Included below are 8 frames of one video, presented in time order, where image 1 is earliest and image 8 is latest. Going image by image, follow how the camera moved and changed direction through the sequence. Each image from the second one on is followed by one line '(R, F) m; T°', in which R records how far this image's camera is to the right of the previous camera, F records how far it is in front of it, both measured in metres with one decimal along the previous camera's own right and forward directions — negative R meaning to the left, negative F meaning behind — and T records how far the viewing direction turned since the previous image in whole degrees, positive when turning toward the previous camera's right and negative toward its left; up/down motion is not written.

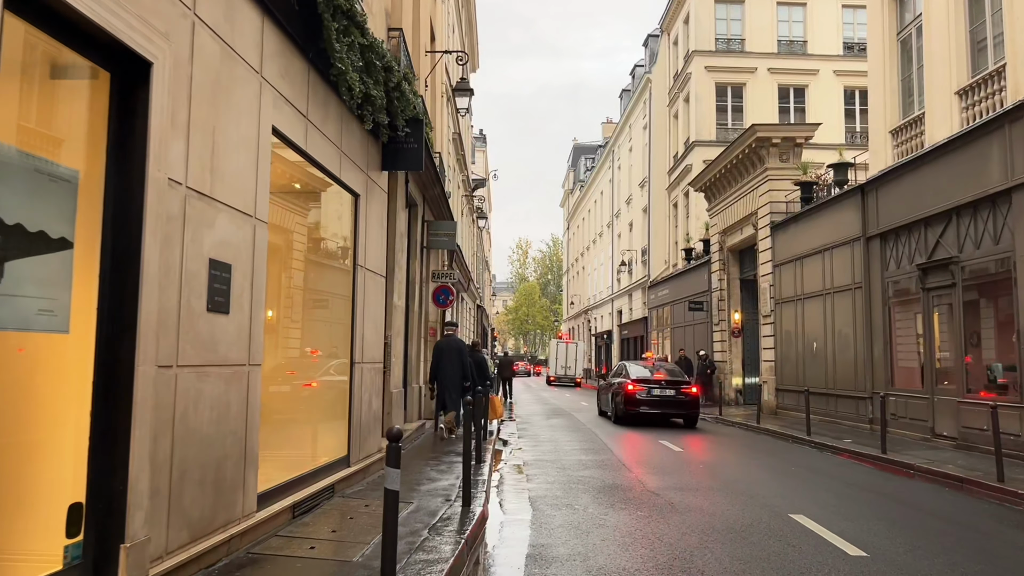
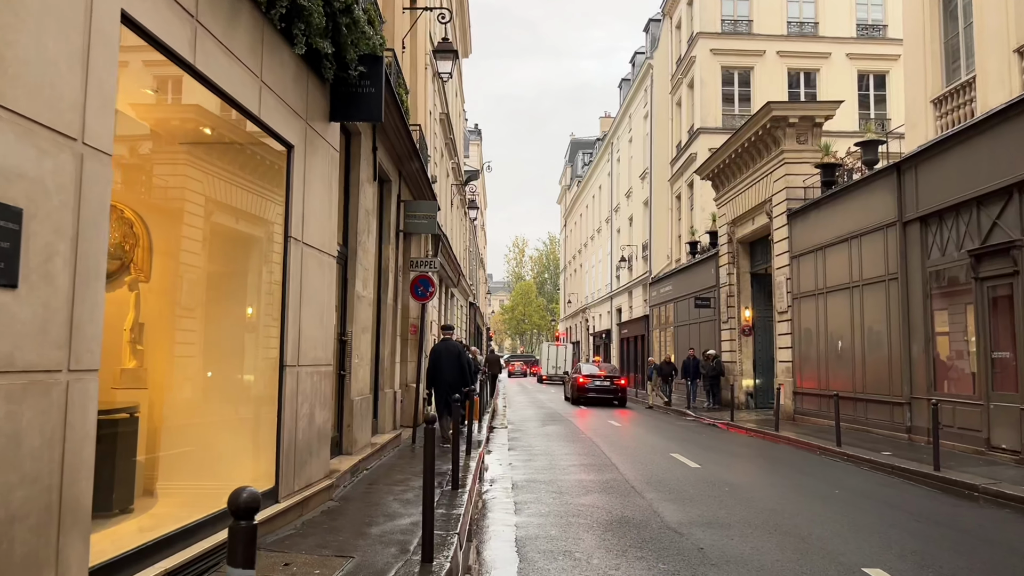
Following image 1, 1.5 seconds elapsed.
(+0.1, +1.8) m; 0°
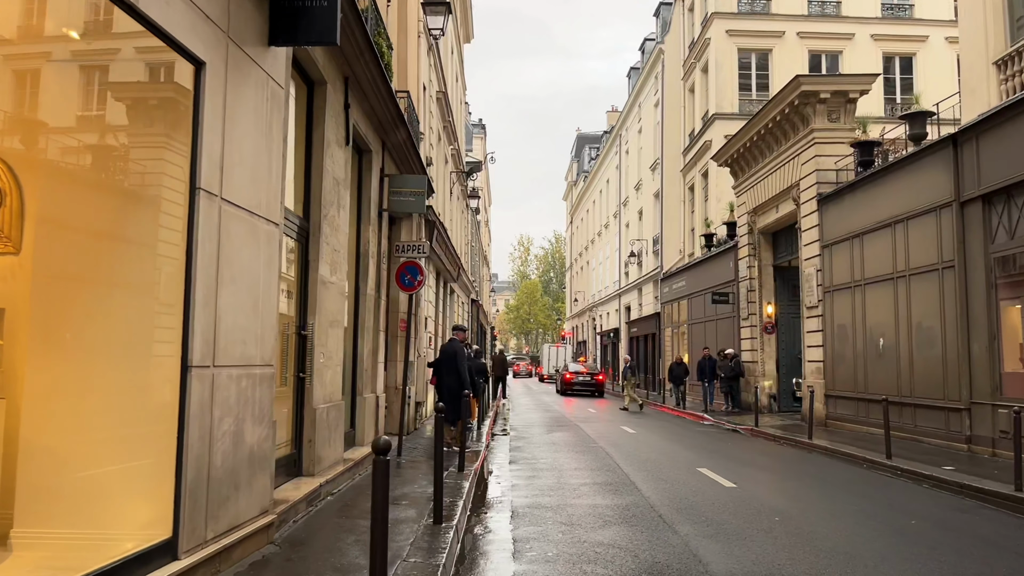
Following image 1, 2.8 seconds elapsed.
(+0.1, +1.7) m; 0°
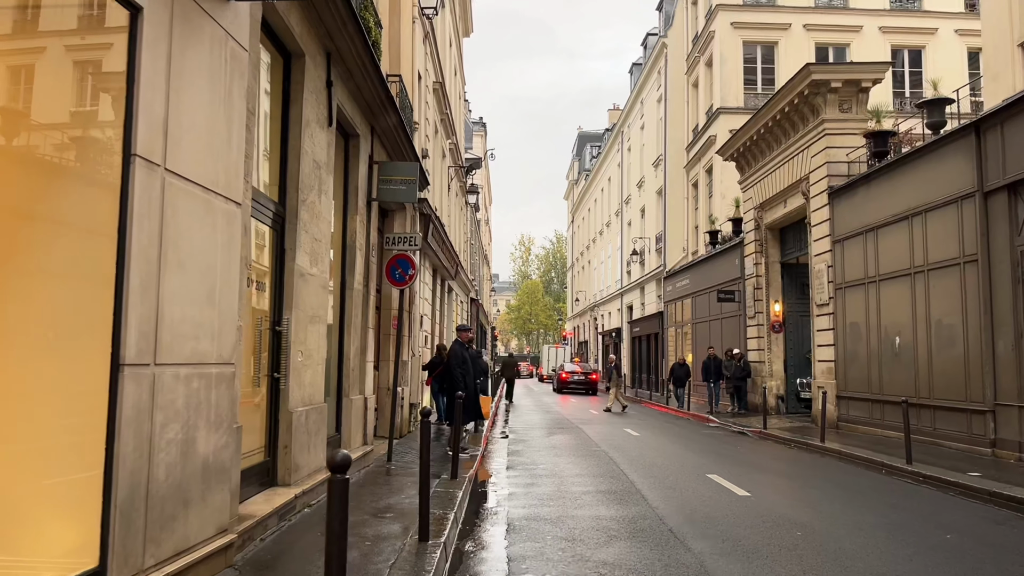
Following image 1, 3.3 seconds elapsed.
(0.0, +0.6) m; 0°
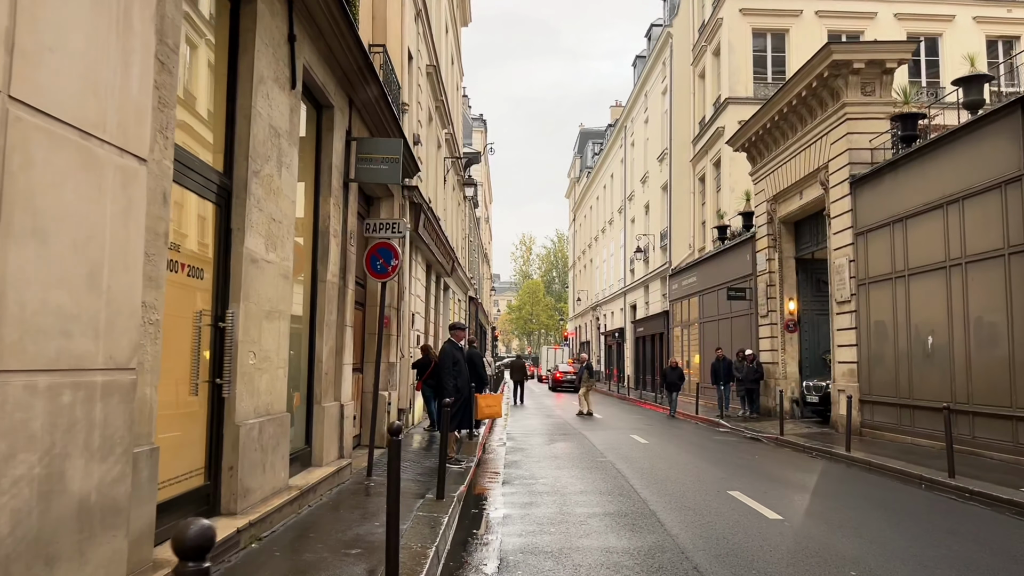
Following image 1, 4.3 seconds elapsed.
(+0.1, +1.1) m; 0°
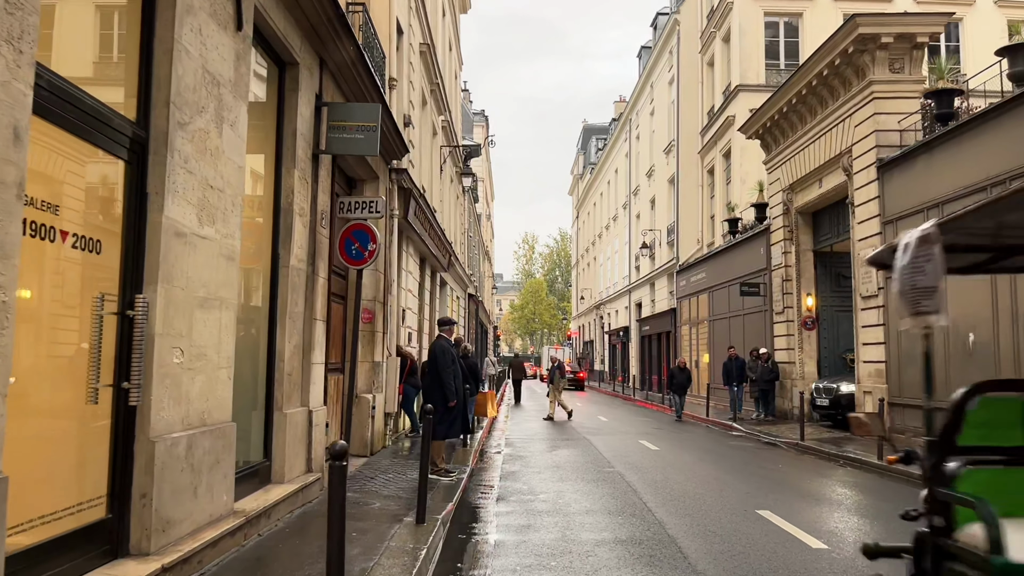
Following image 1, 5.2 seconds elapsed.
(+0.1, +1.2) m; 0°
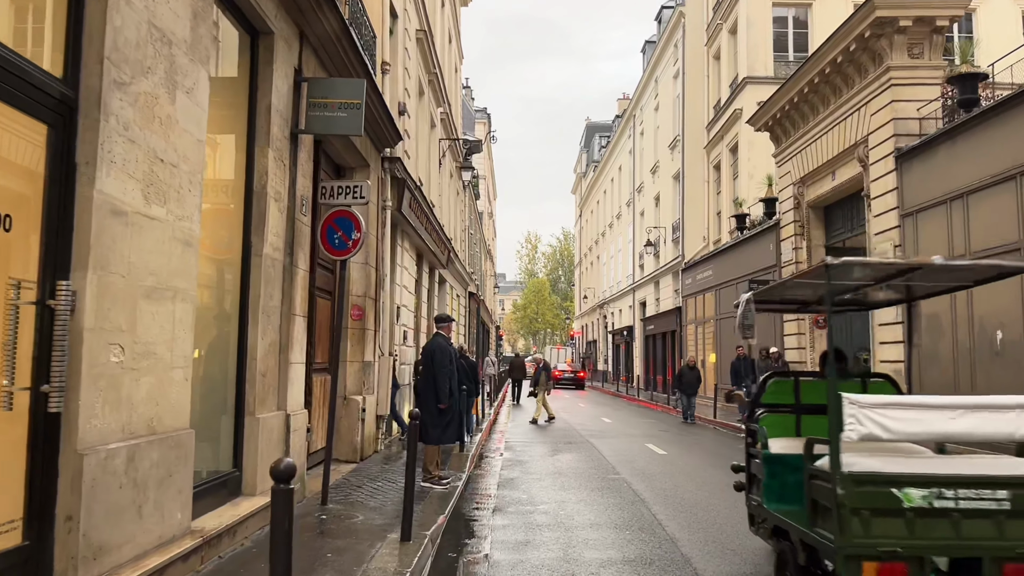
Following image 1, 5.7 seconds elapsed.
(+0.1, +0.7) m; 0°
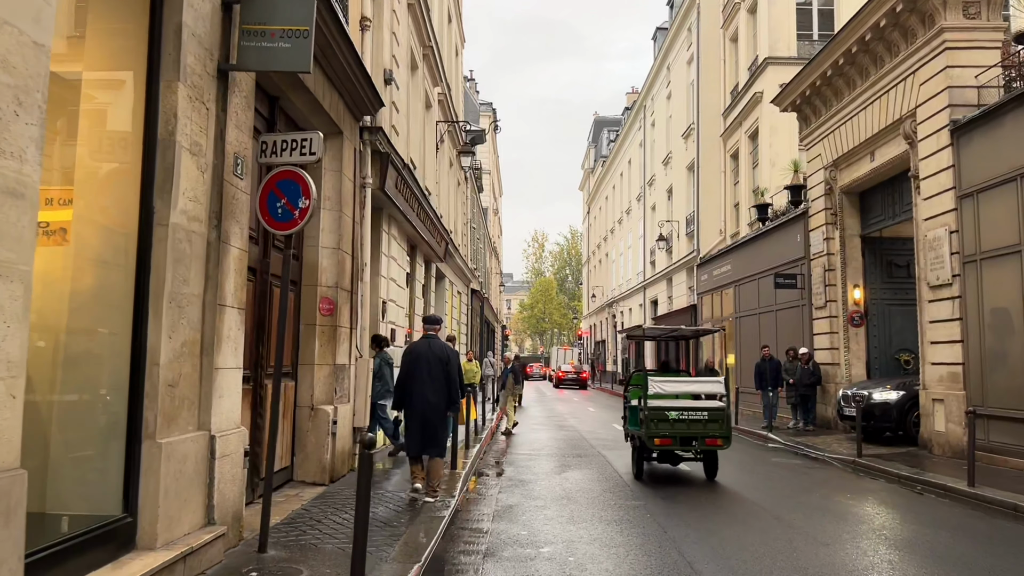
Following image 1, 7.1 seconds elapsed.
(+0.1, +1.6) m; -1°
